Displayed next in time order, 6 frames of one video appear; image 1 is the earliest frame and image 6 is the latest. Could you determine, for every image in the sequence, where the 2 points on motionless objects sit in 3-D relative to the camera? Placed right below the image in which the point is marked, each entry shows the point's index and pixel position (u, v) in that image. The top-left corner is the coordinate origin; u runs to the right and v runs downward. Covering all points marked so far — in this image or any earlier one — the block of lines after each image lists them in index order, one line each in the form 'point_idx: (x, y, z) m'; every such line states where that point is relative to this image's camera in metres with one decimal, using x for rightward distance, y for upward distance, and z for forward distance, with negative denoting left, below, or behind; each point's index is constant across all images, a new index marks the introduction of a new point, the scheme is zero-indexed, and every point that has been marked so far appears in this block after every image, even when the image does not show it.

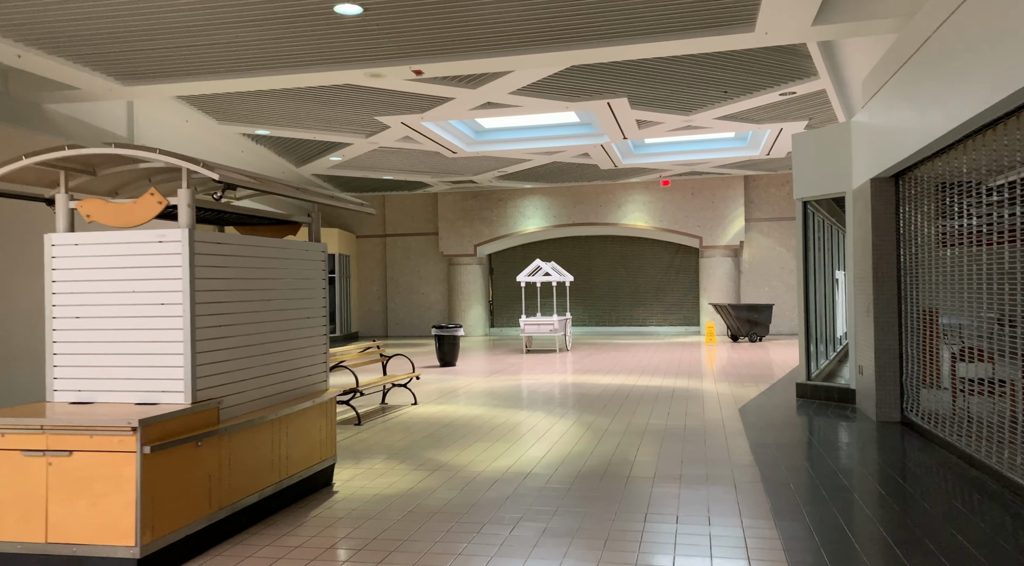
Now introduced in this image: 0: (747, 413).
0: (+2.6, -1.4, +8.5) m
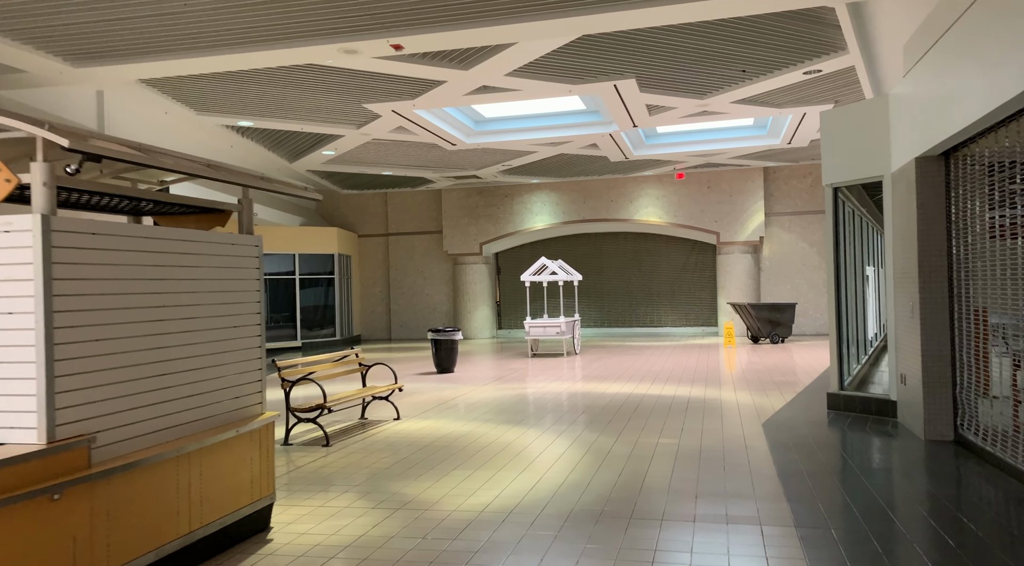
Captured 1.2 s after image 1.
0: (+2.5, -1.4, +7.5) m
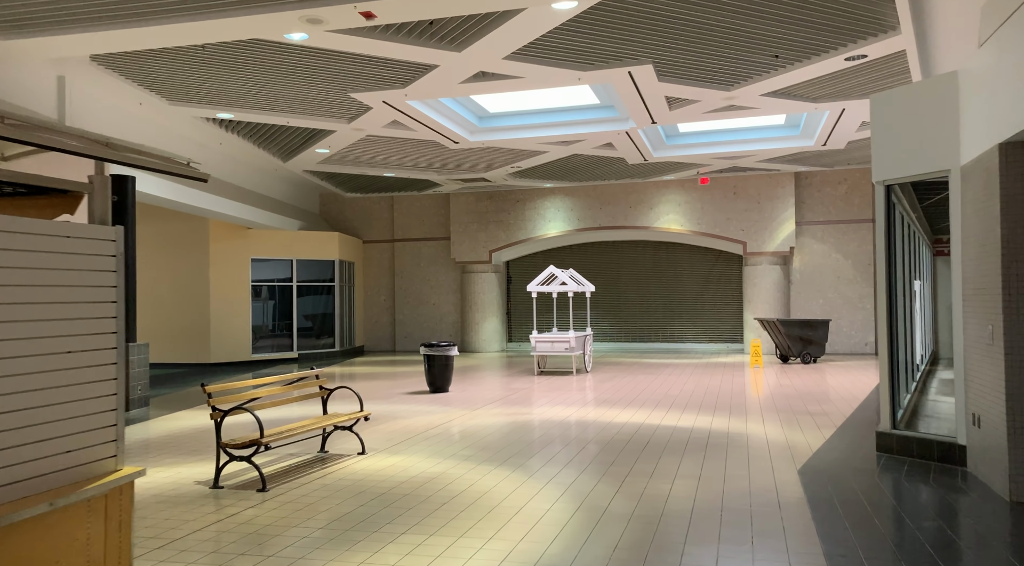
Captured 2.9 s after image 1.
0: (+2.4, -1.5, +6.1) m
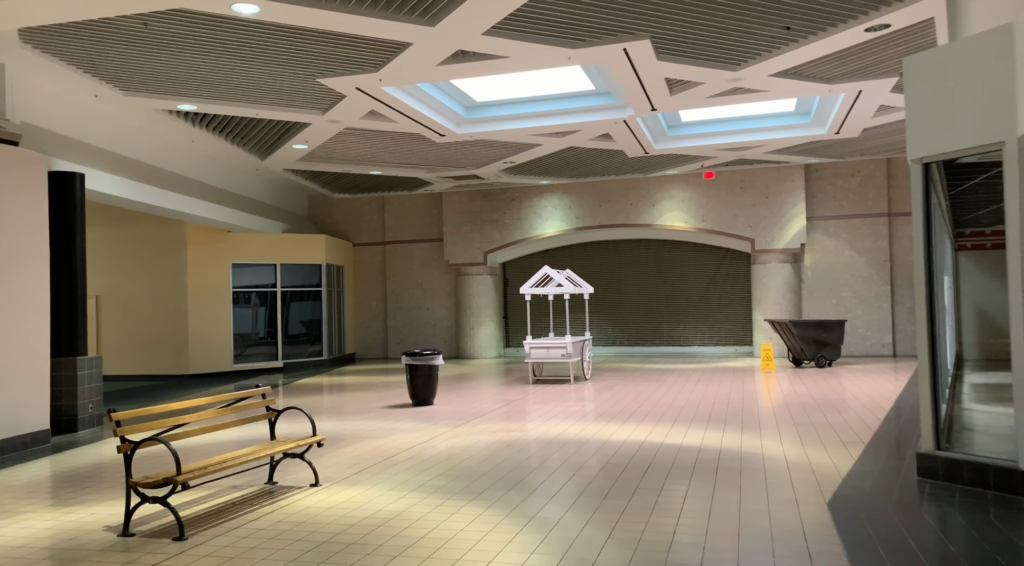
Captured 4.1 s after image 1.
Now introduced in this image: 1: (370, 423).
0: (+2.2, -1.5, +5.2) m
1: (-1.7, -1.7, +9.4) m
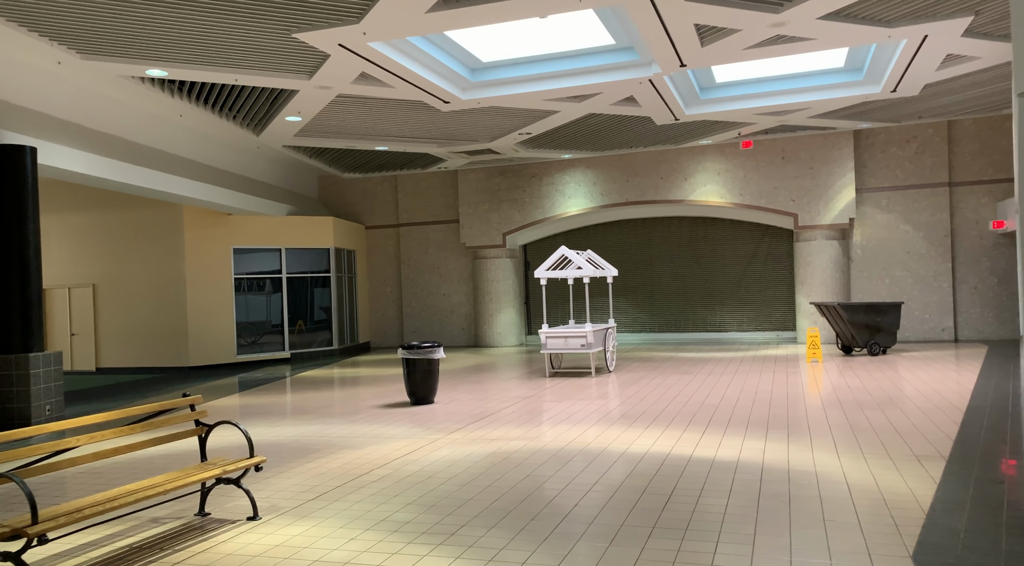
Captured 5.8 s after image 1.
0: (+2.1, -1.4, +3.9) m
1: (-1.7, -1.5, +8.2) m
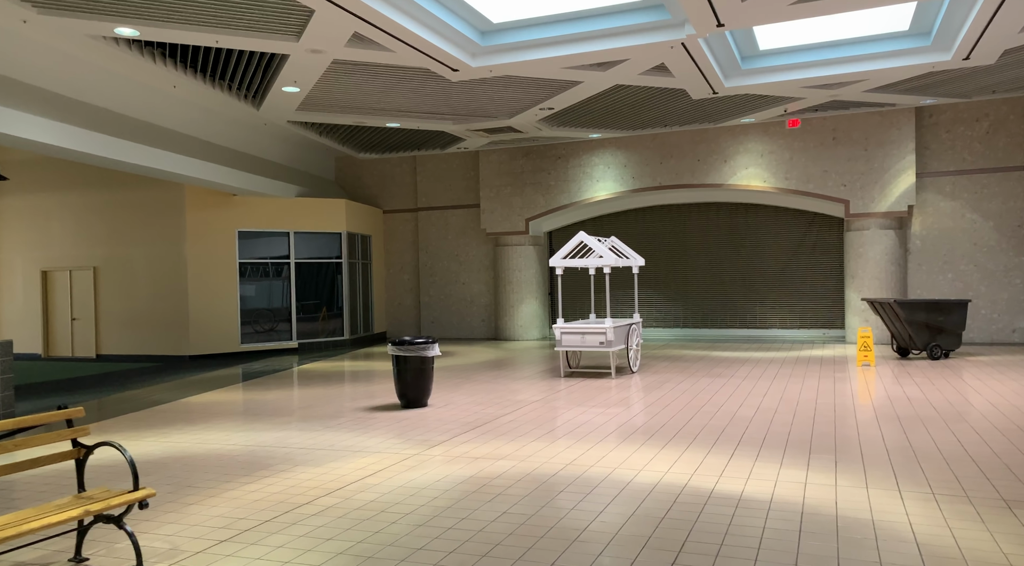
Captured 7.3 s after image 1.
0: (+1.8, -1.4, +2.6) m
1: (-1.7, -1.4, +7.2) m
